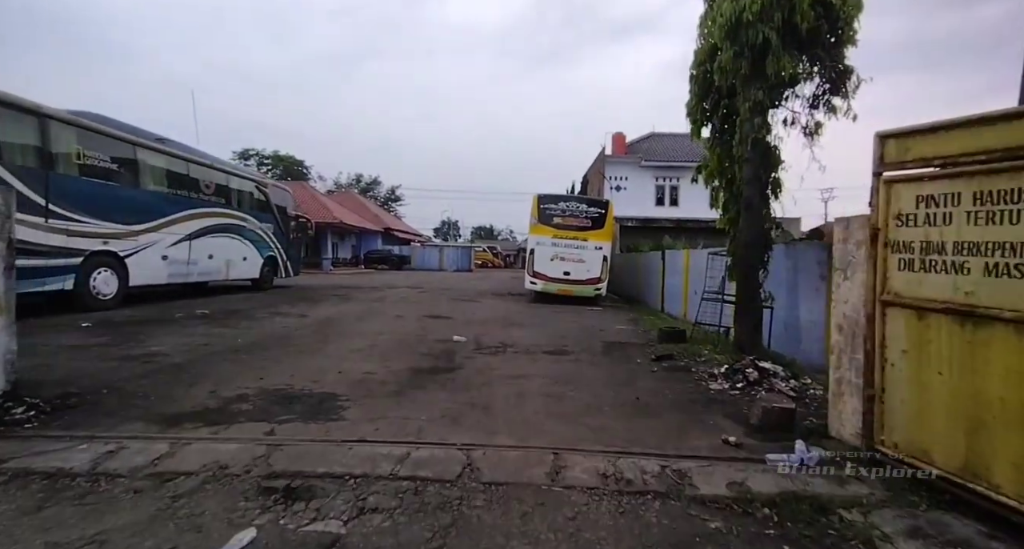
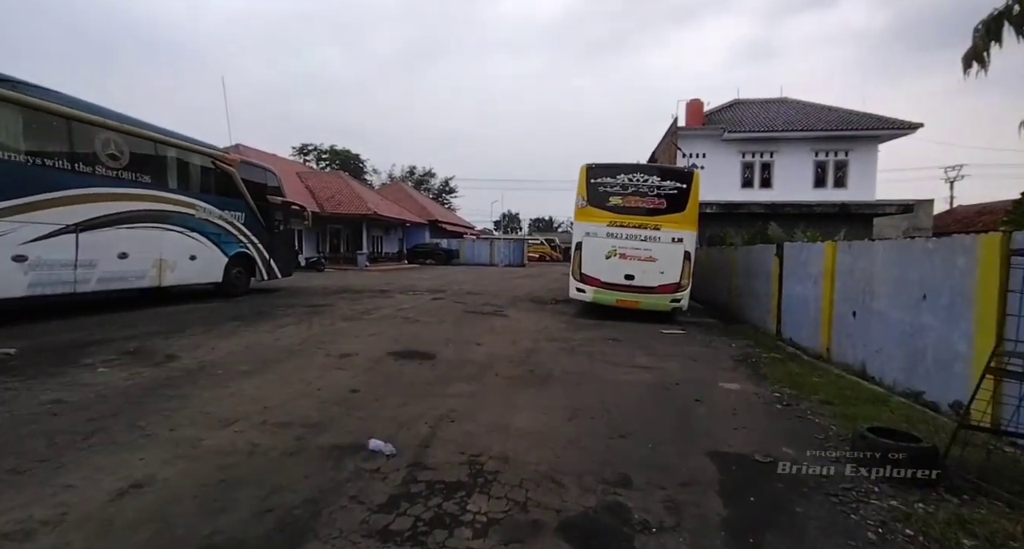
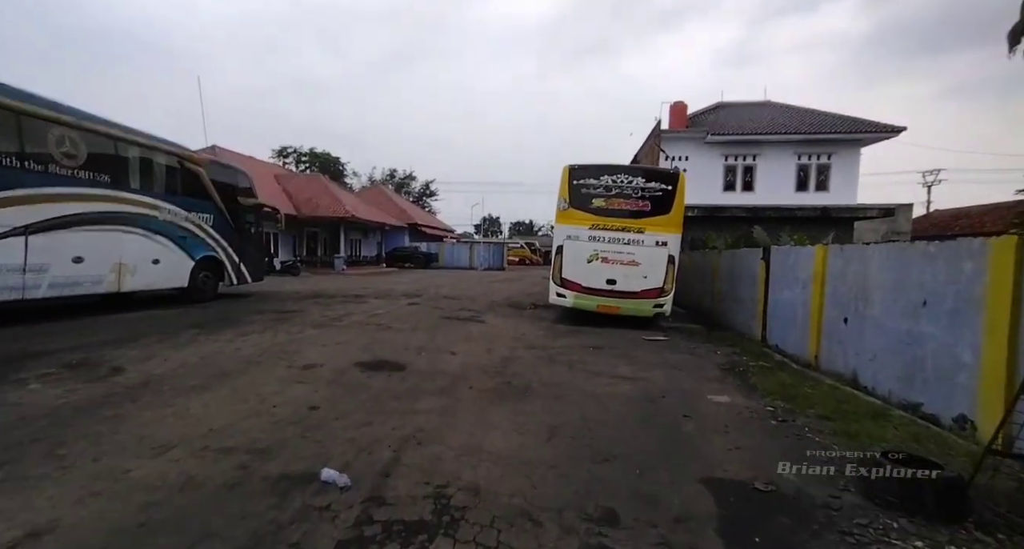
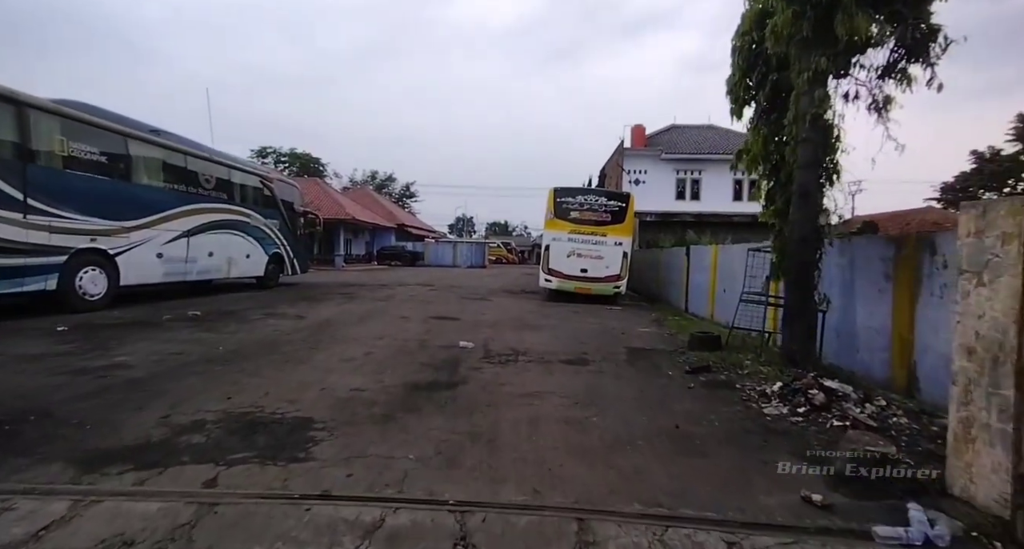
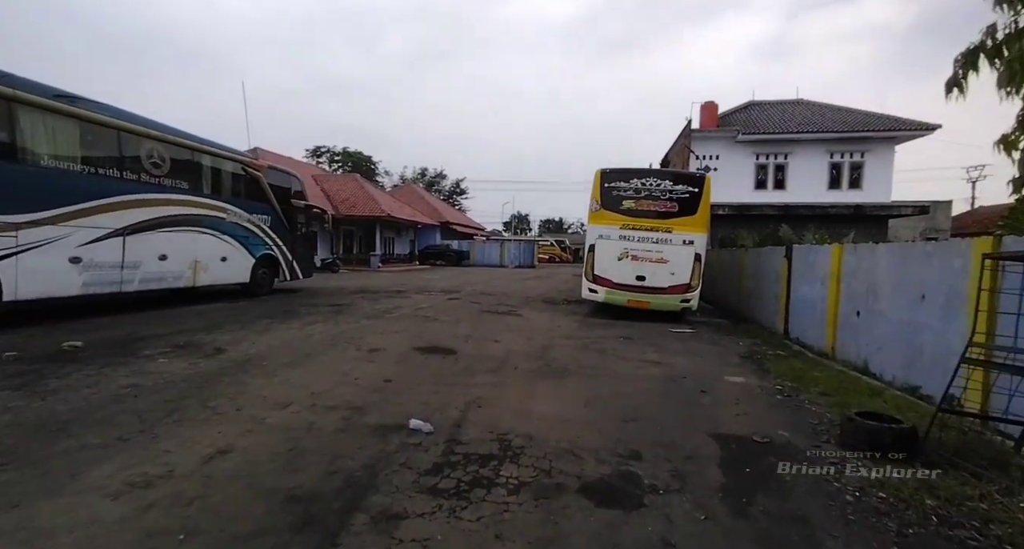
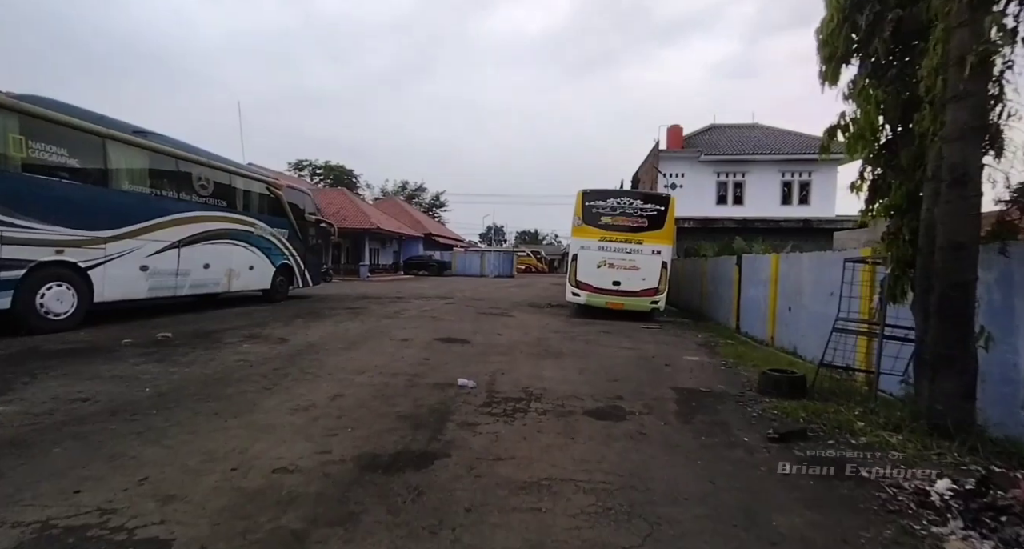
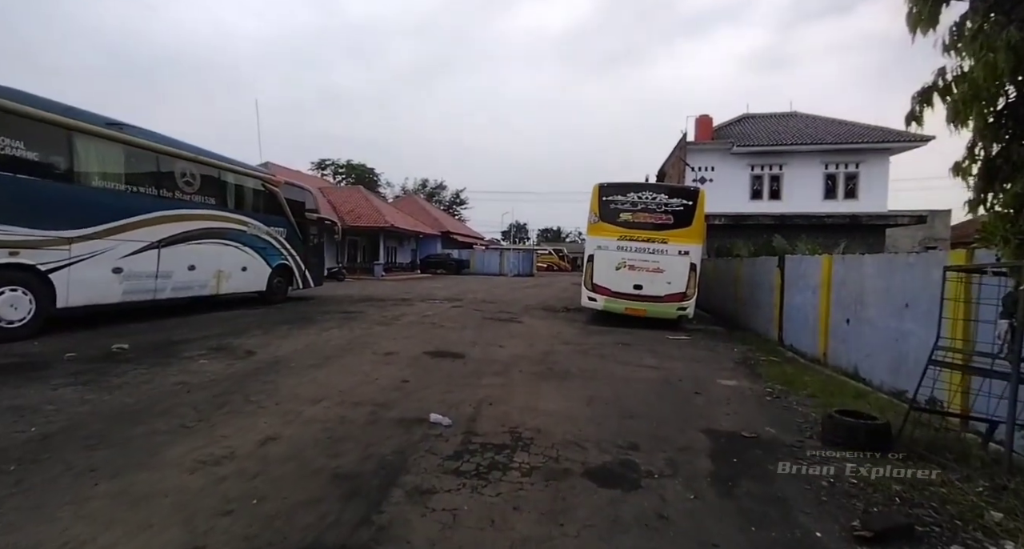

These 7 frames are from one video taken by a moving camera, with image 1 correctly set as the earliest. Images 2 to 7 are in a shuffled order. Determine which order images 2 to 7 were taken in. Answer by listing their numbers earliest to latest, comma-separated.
4, 6, 7, 5, 2, 3
